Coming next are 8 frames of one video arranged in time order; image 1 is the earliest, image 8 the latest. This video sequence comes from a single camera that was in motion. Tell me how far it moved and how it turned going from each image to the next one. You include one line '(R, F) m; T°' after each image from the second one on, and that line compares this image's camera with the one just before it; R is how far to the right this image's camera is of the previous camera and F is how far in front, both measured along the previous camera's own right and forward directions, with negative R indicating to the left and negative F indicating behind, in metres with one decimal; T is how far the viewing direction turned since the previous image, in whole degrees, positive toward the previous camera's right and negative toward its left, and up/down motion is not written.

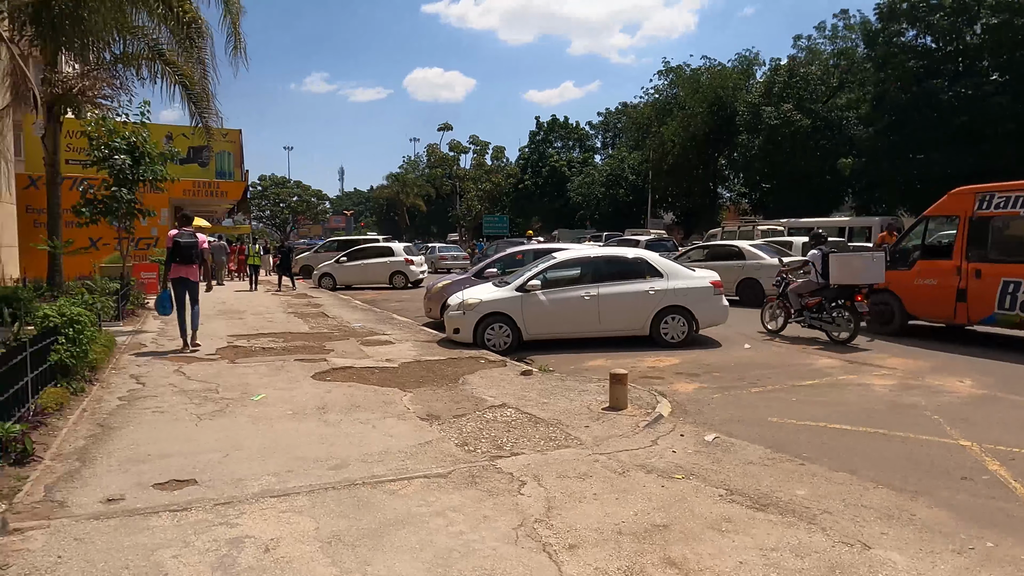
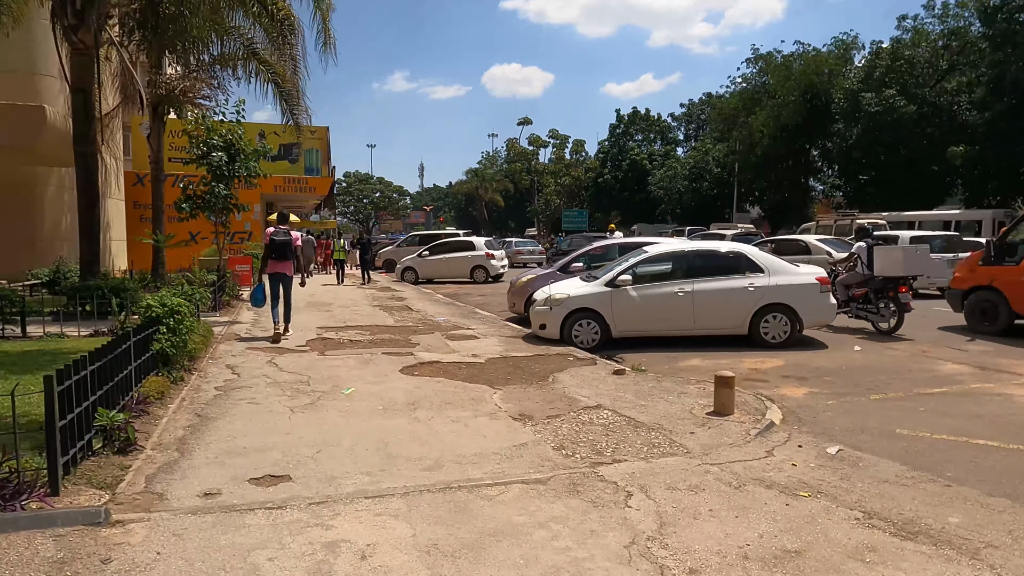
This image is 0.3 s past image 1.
(-0.2, +0.3) m; -7°
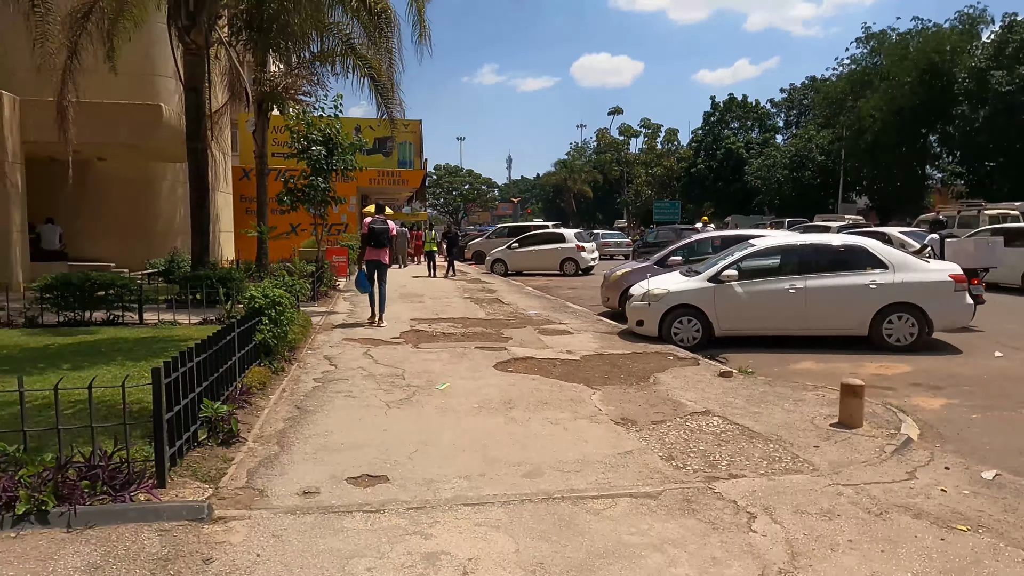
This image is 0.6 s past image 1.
(-0.1, +0.3) m; -7°
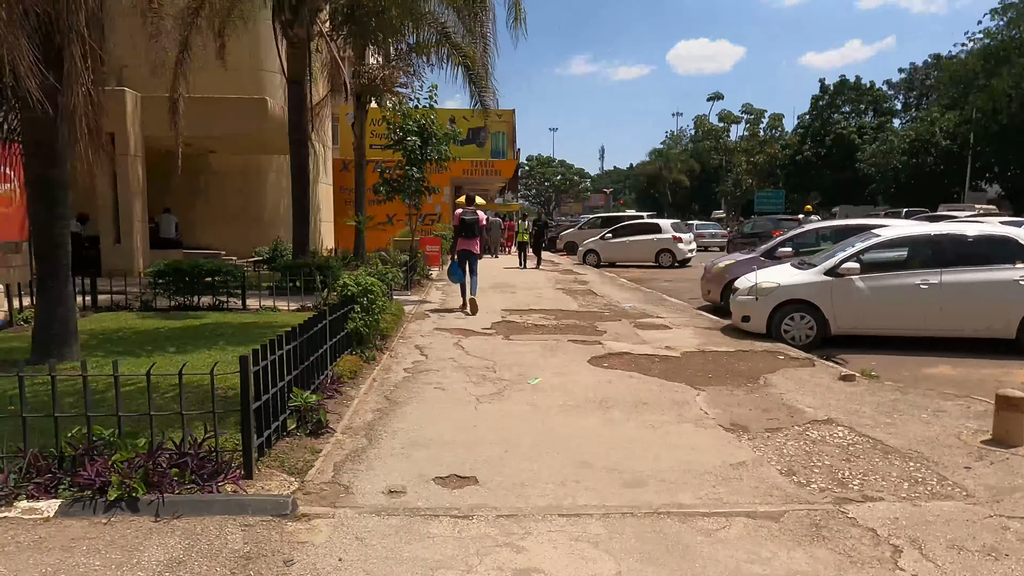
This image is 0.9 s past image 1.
(-0.1, +0.4) m; -8°
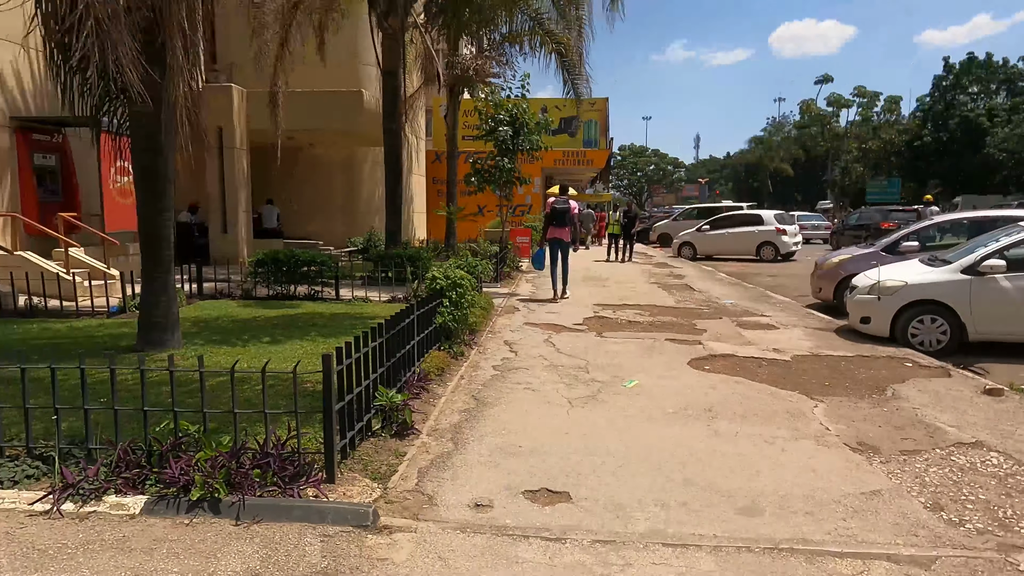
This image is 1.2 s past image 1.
(-0.1, +0.4) m; -8°
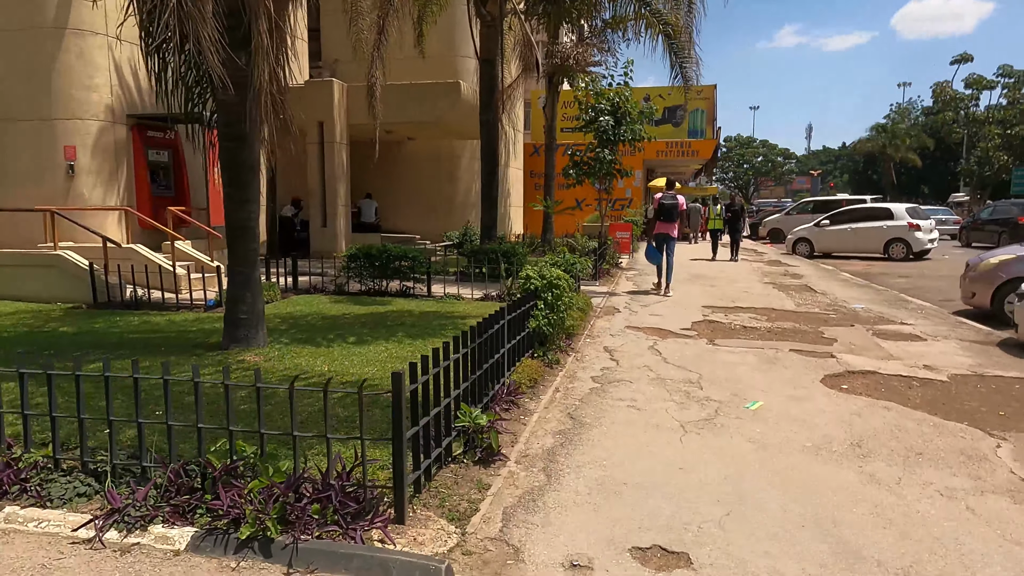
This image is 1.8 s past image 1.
(-0.1, +0.7) m; -8°
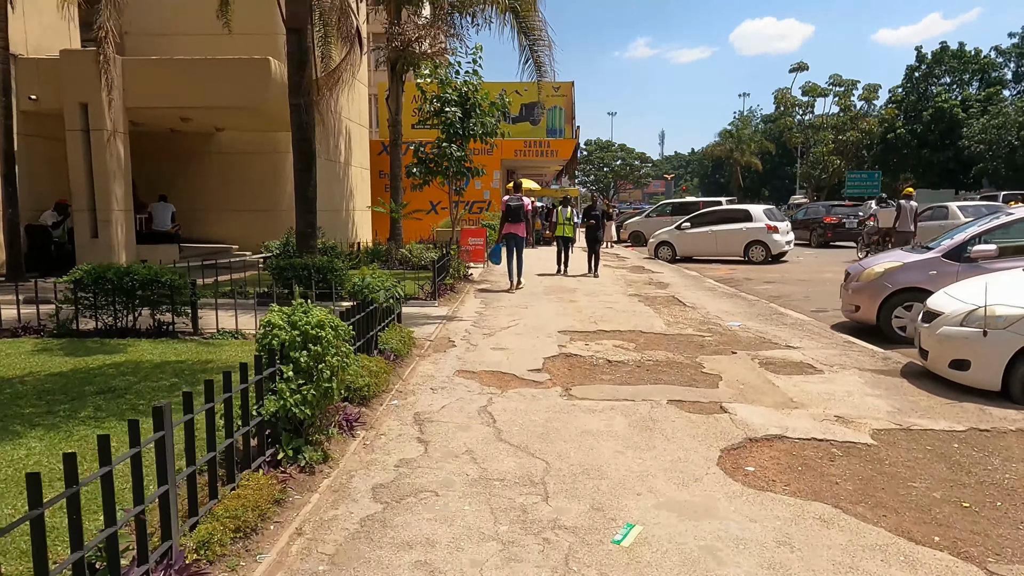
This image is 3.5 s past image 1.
(+0.8, +2.2) m; +11°
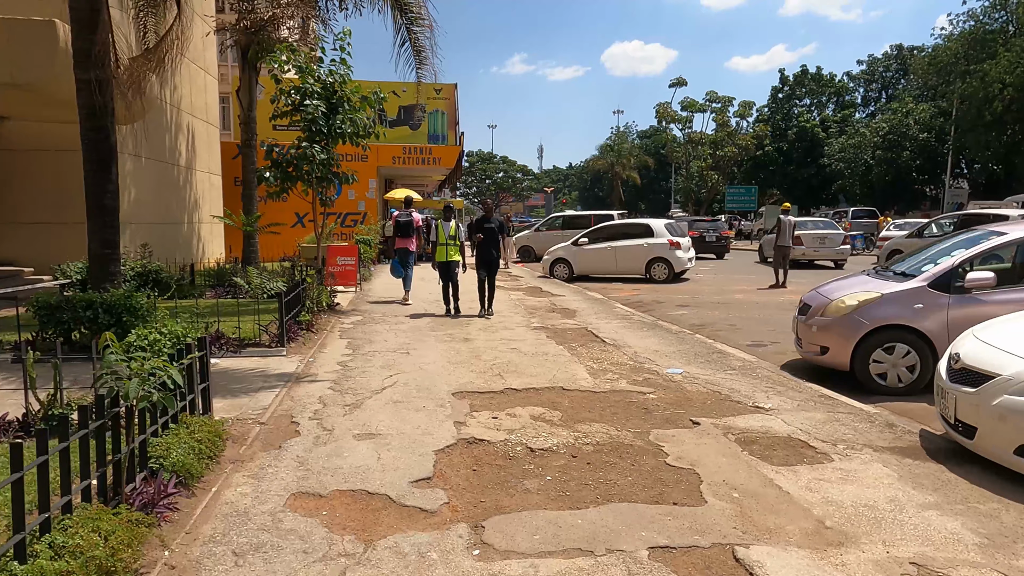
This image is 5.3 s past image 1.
(+0.1, +2.3) m; +10°
